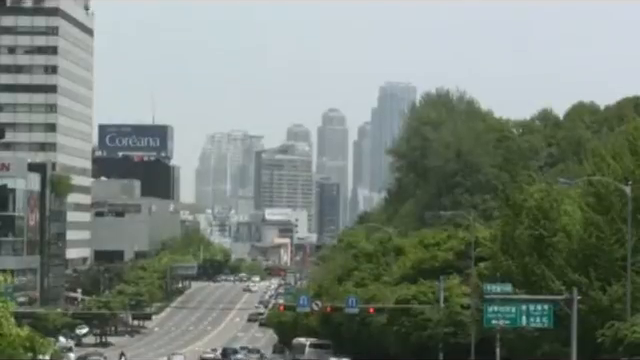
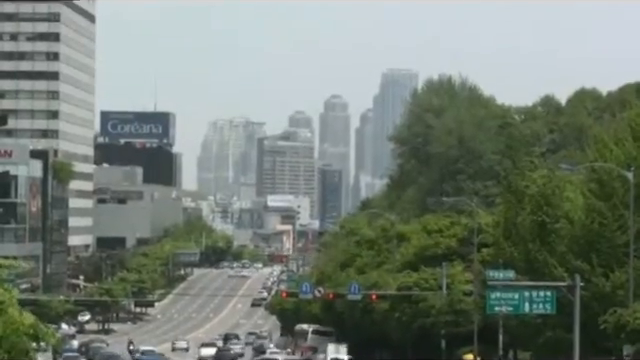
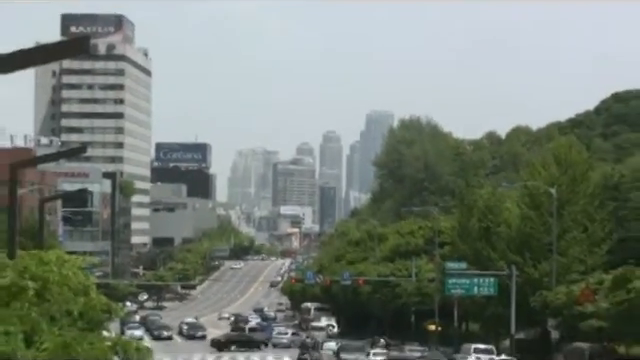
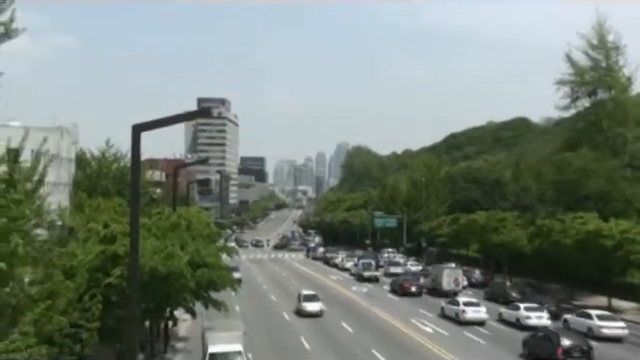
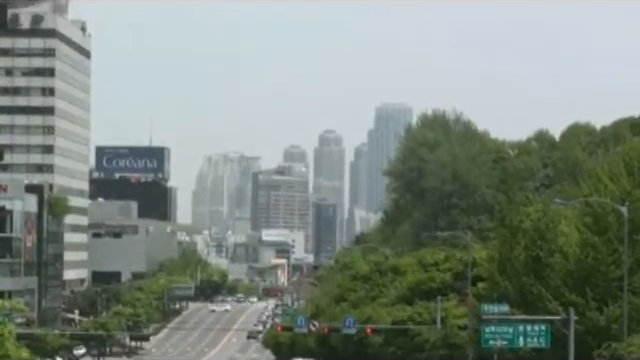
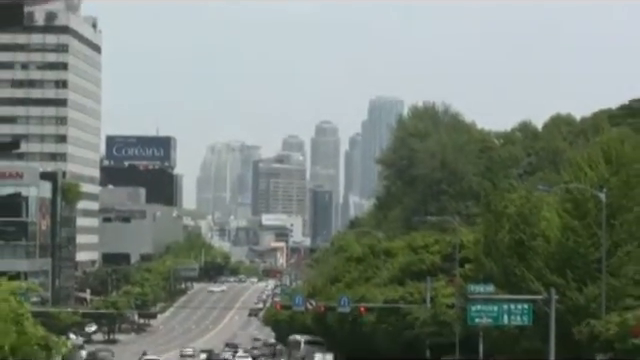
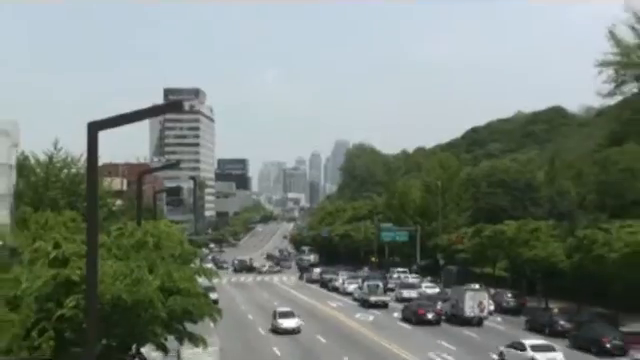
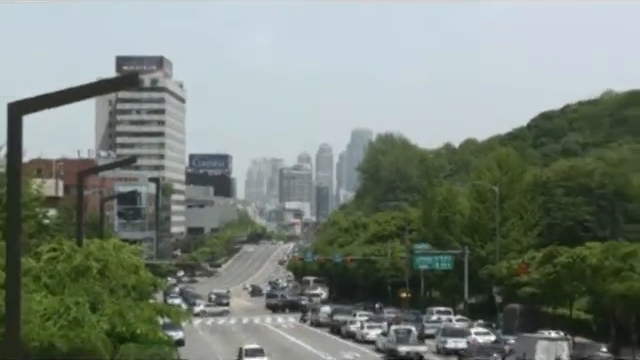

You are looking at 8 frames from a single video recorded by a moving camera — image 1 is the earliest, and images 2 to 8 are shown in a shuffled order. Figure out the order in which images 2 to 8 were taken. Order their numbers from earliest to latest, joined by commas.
2, 5, 6, 3, 8, 7, 4
